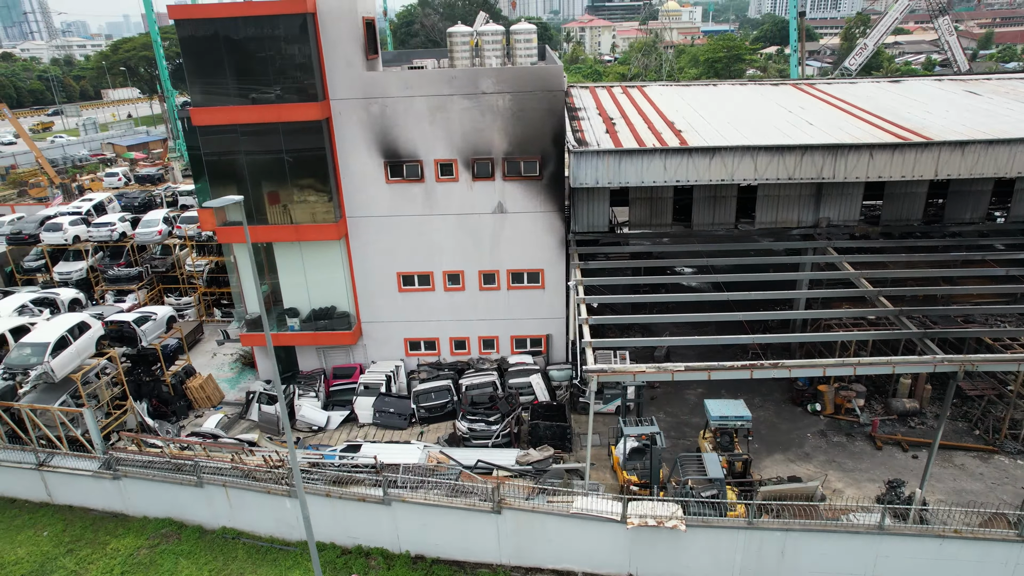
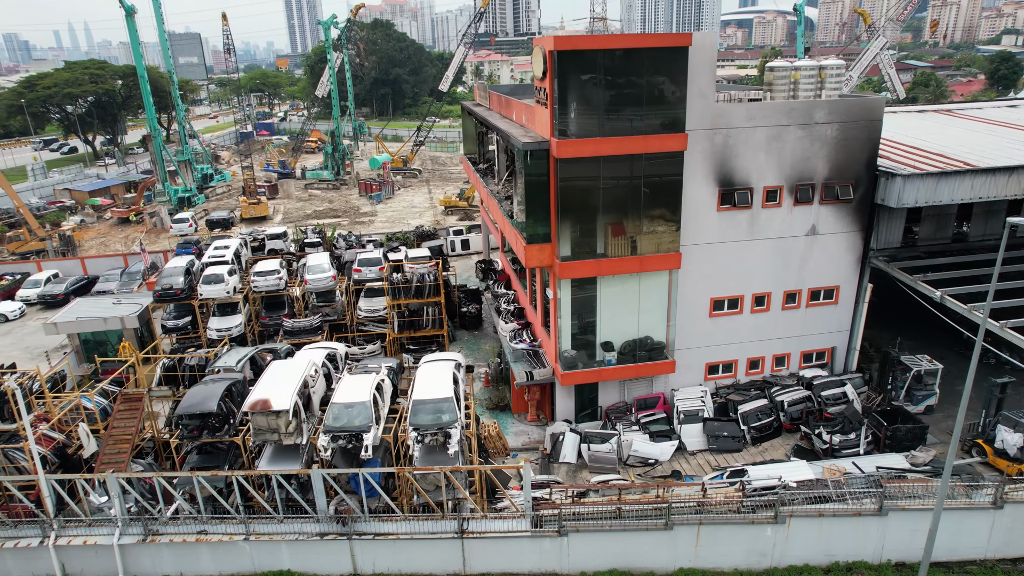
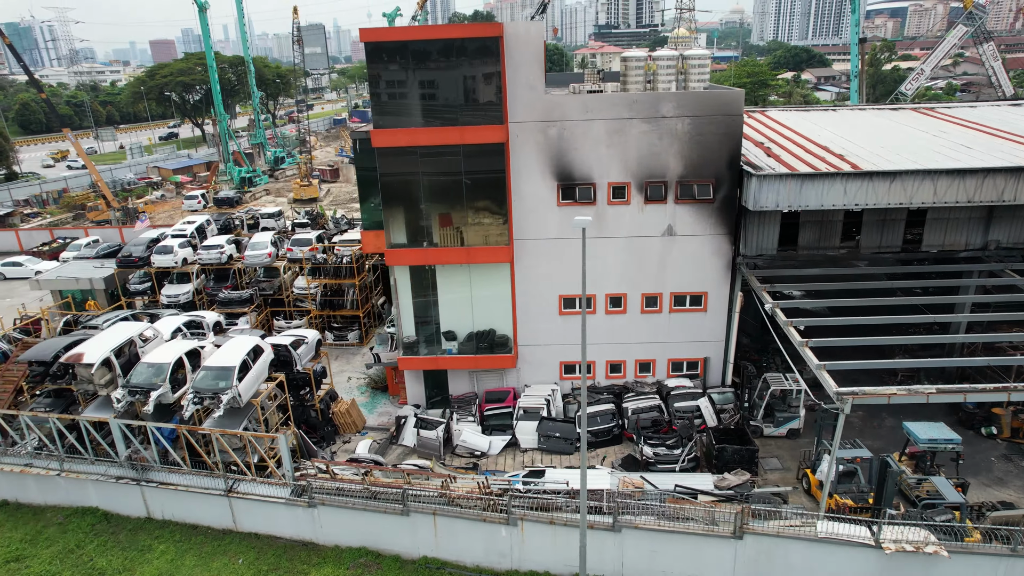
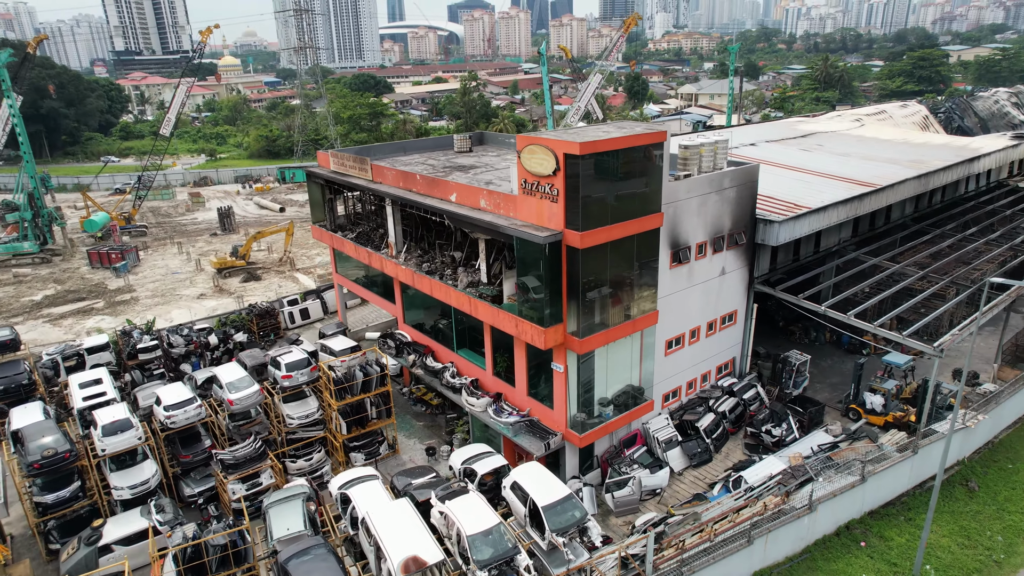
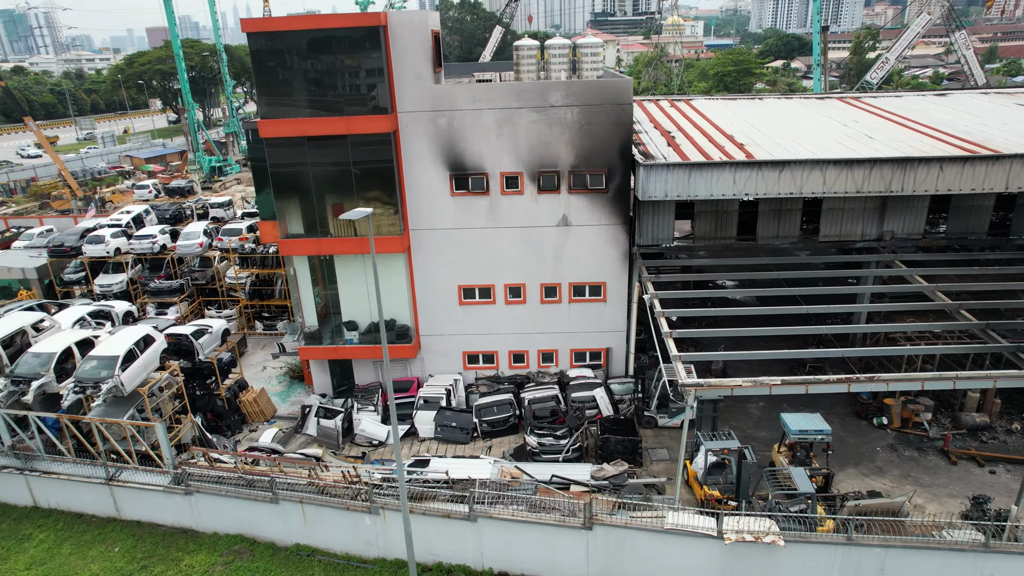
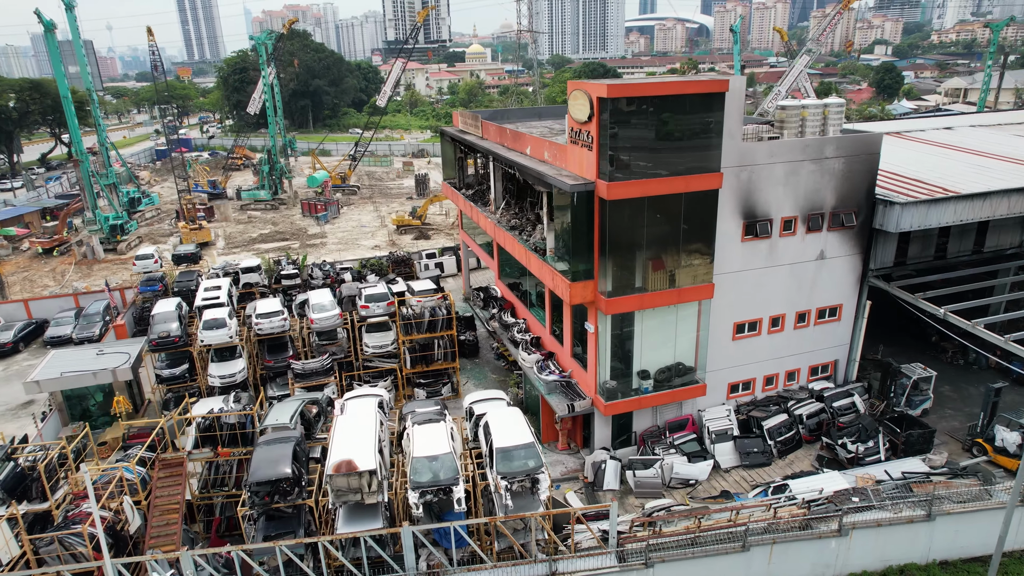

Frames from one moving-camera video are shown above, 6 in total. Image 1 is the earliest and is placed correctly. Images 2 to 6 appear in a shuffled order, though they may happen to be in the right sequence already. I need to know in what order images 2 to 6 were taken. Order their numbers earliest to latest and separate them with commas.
5, 3, 2, 6, 4
